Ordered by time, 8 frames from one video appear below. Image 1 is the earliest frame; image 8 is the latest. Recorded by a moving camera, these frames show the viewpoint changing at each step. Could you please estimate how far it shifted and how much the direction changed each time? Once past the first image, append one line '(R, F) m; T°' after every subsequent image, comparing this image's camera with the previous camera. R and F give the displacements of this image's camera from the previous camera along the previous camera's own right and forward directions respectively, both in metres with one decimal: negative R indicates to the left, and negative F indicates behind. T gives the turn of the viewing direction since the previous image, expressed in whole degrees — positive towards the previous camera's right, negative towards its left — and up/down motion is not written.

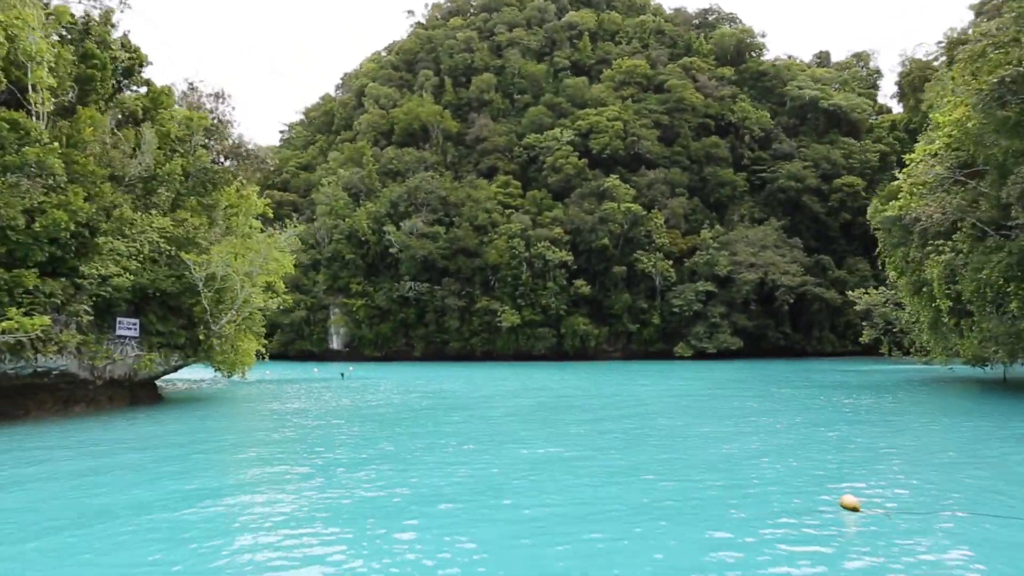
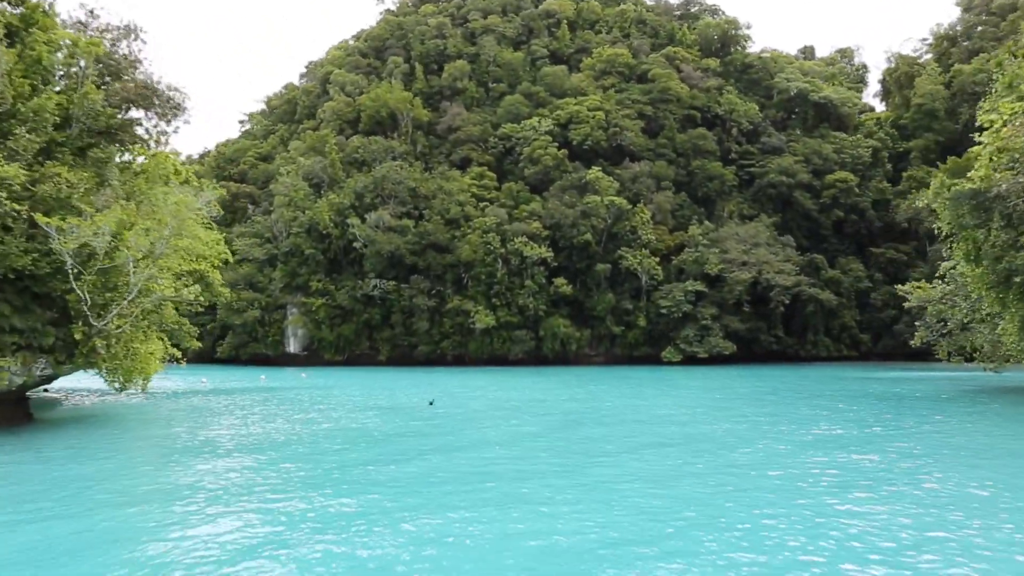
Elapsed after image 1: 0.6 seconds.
(-0.3, +3.5) m; +2°
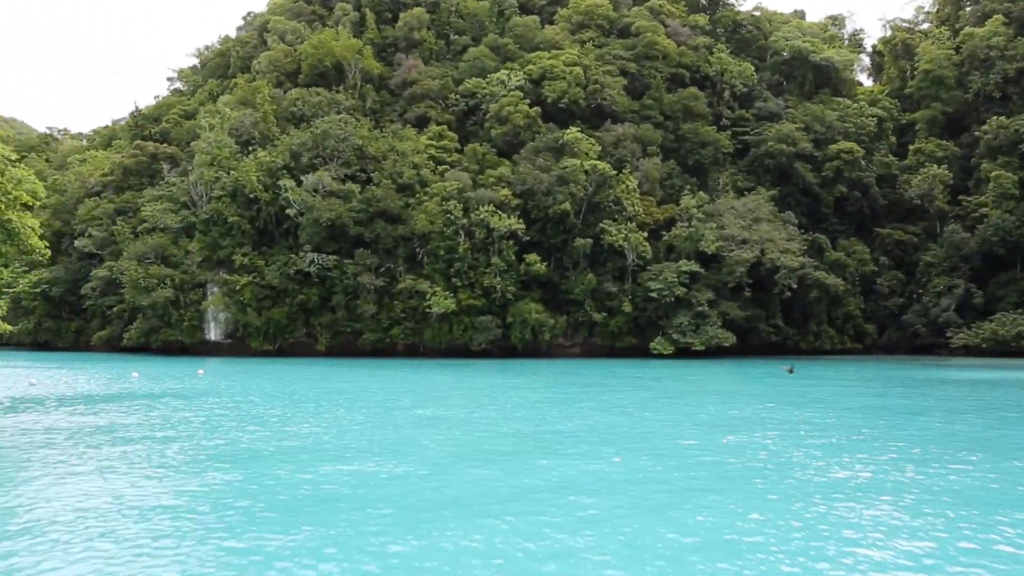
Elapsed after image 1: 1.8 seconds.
(-0.2, +6.4) m; +3°
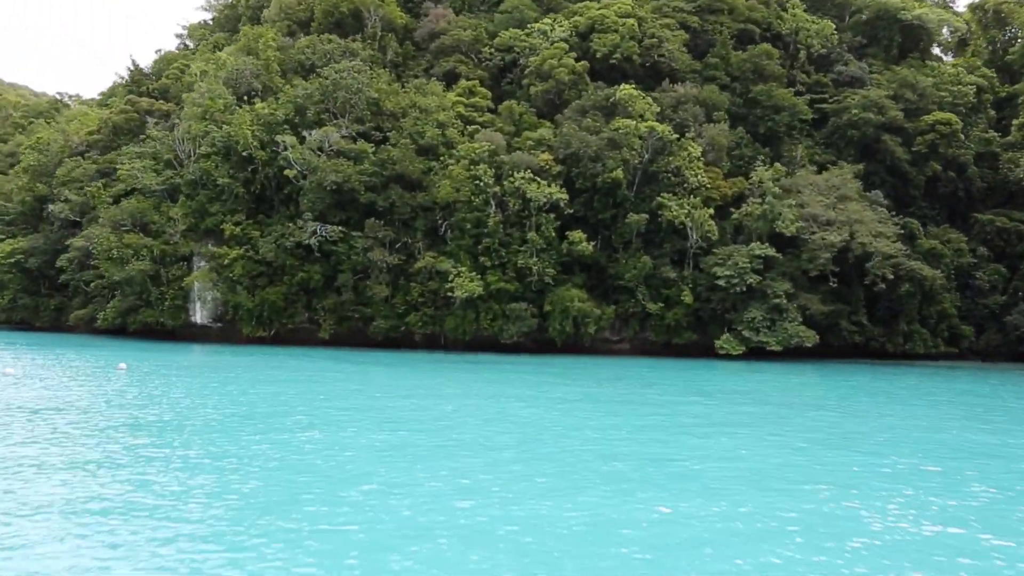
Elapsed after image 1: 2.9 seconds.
(-0.6, +5.7) m; -2°
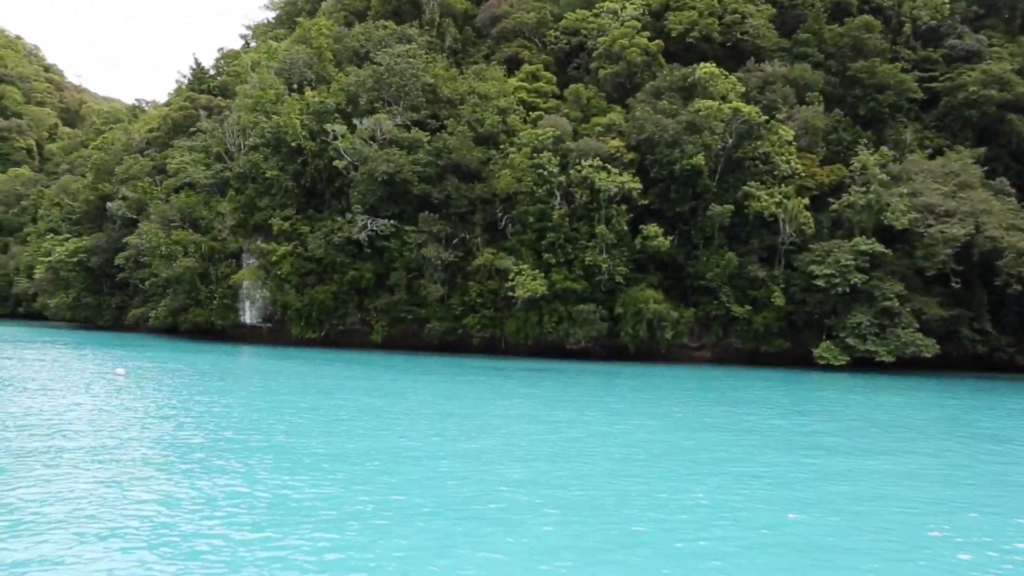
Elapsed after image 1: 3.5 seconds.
(+0.3, +2.8) m; -6°
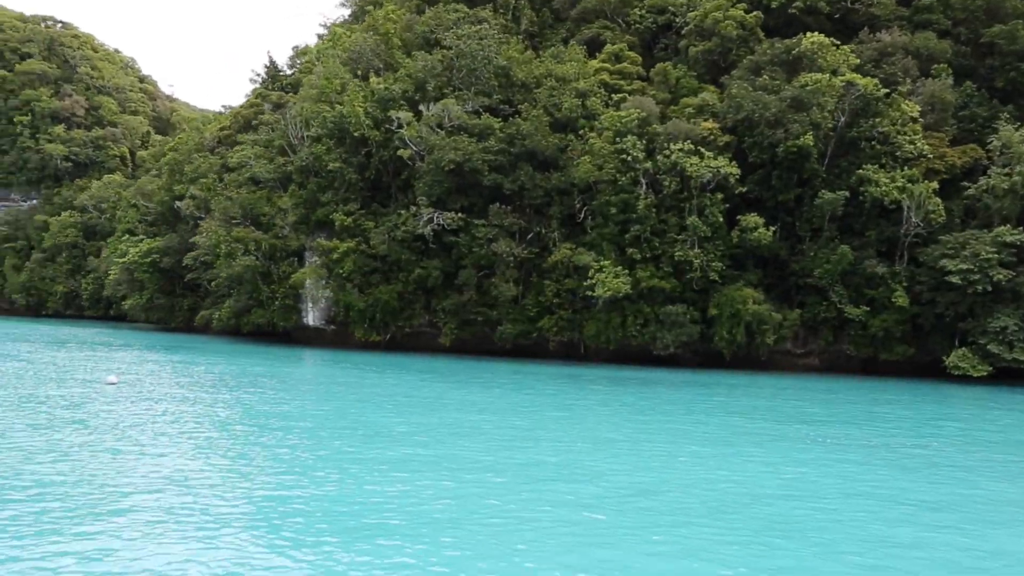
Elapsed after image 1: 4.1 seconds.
(0.0, +2.6) m; -6°
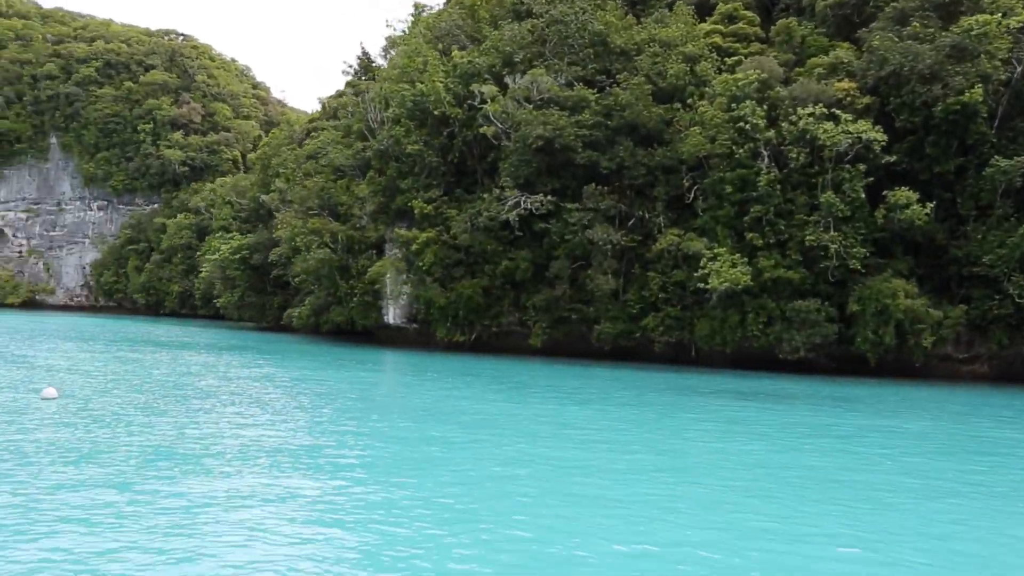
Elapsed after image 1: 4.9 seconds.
(+0.3, +3.0) m; -8°
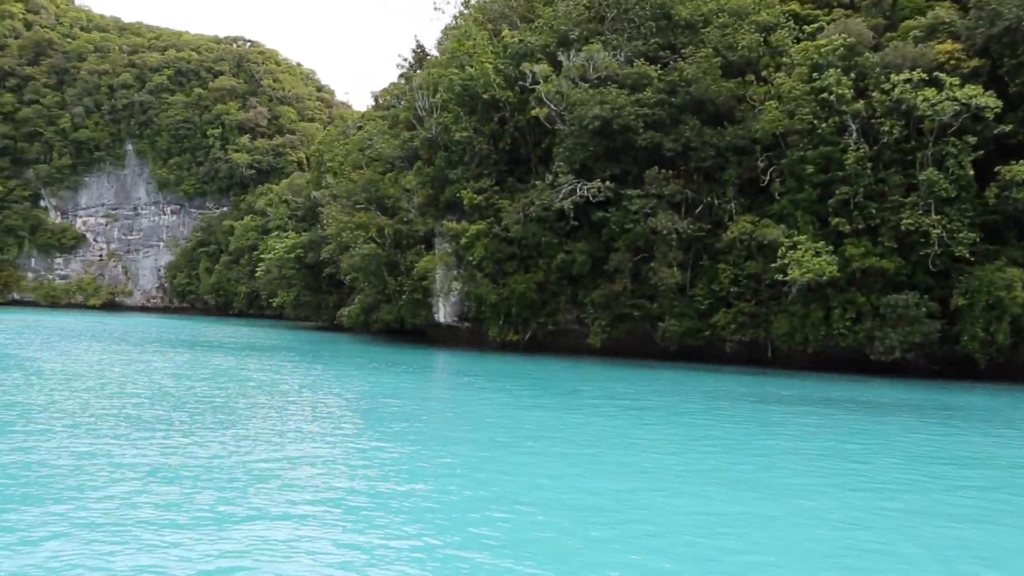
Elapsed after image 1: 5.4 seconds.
(+0.3, +1.7) m; -5°
